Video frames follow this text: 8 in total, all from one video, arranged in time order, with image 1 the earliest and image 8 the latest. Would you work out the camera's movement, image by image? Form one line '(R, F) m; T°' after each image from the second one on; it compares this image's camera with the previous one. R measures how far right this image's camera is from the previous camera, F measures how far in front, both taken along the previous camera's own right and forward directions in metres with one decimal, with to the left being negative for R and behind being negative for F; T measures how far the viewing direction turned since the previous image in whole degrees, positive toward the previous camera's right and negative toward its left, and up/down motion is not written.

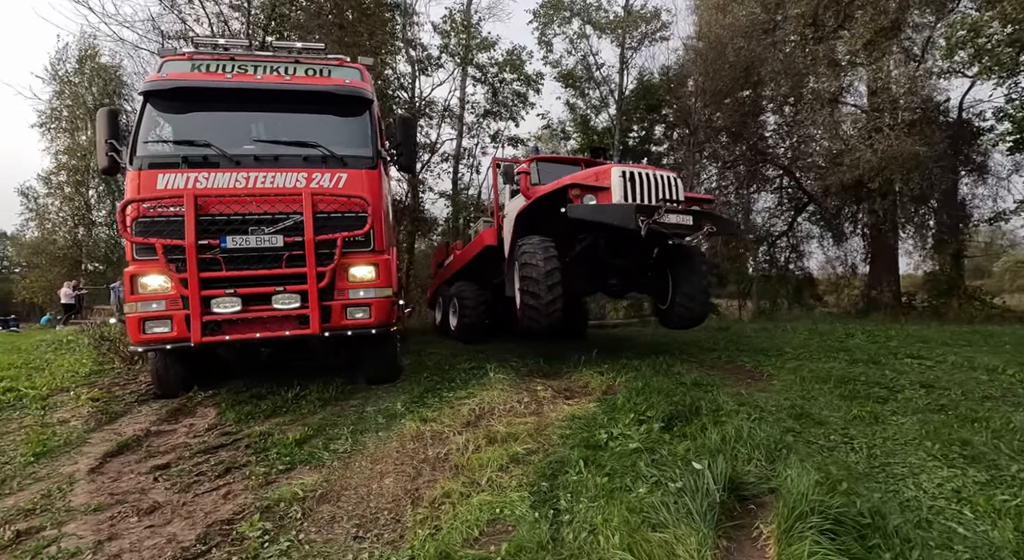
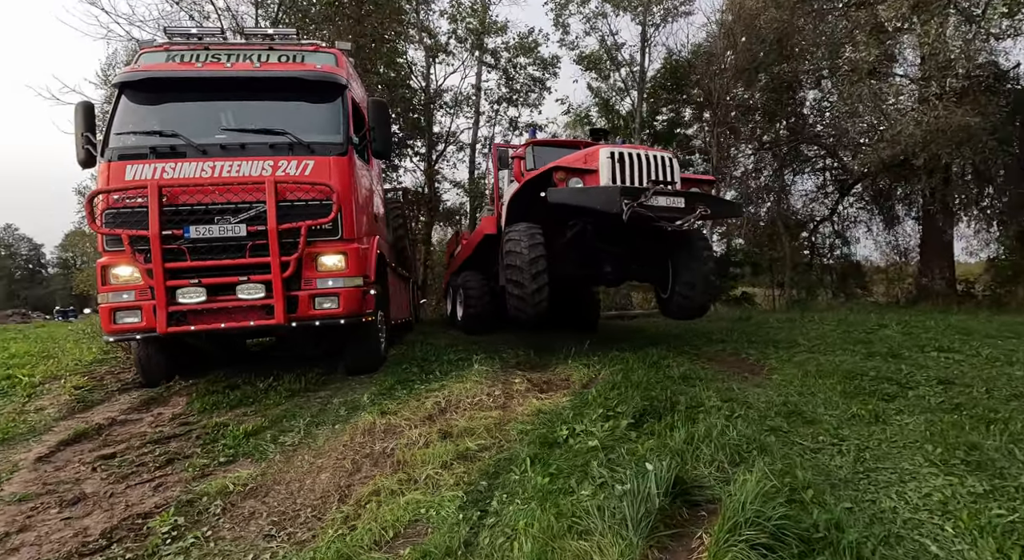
(+0.6, +0.2) m; -5°
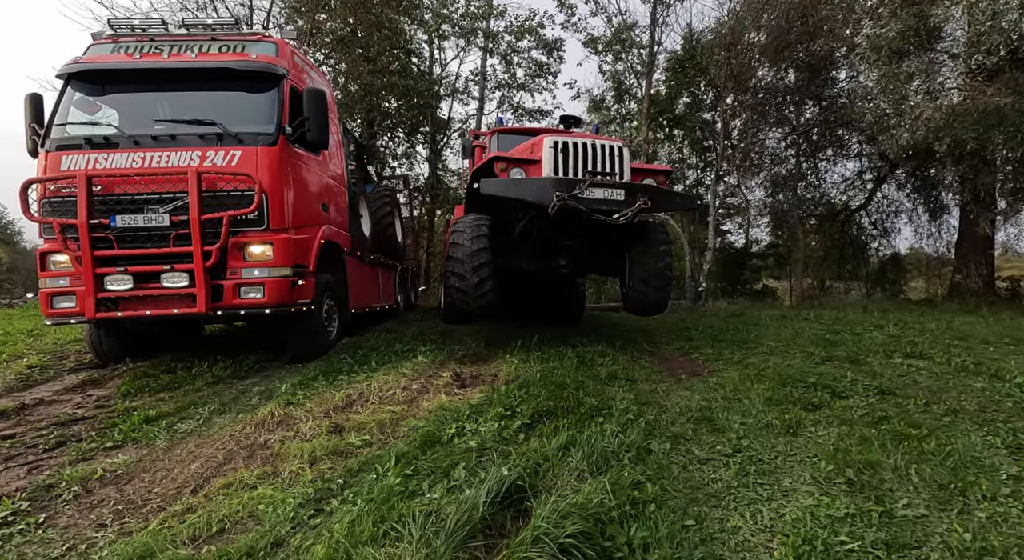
(+1.0, +0.1) m; -4°
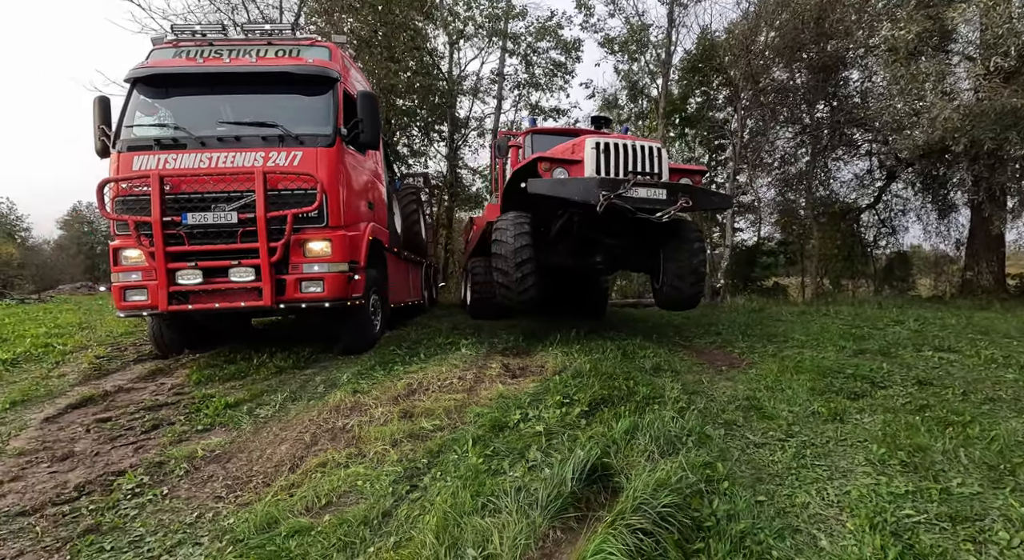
(-0.4, -0.2) m; 0°
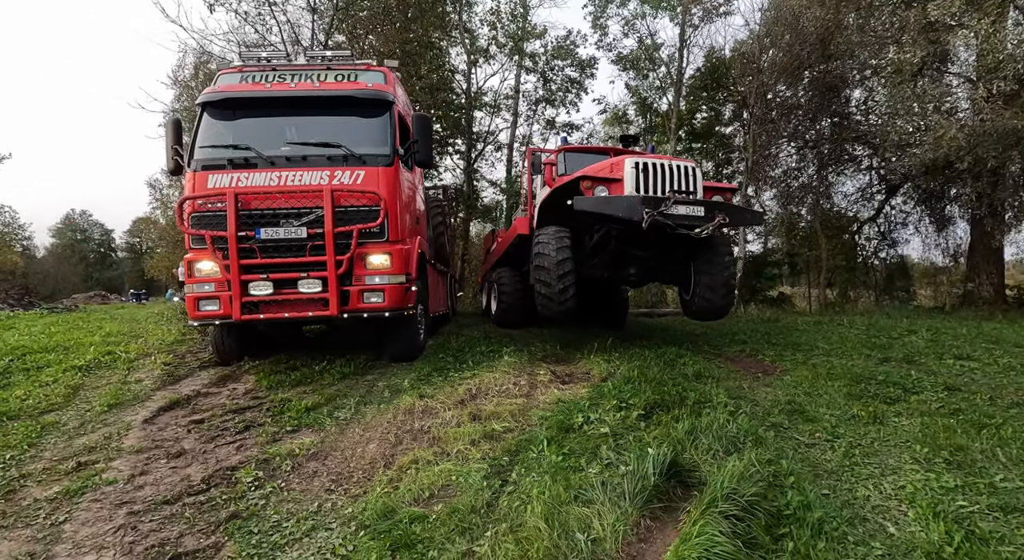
(-0.5, -0.3) m; 0°
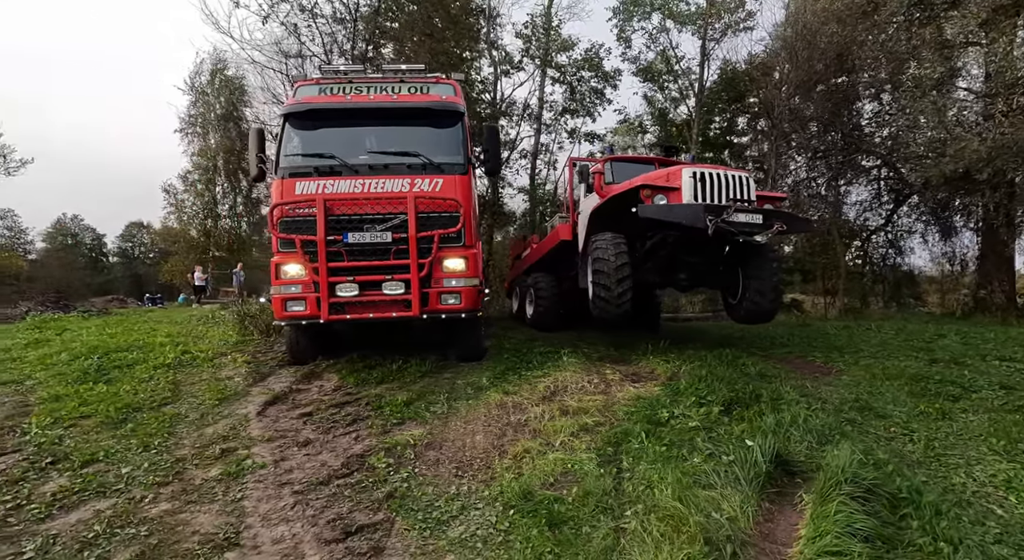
(-0.8, -0.2) m; 0°
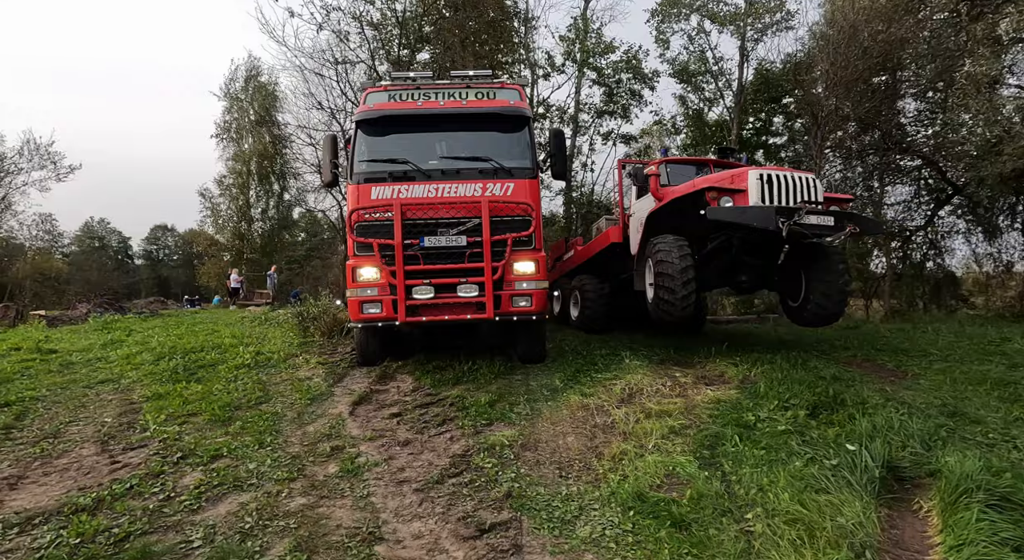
(-0.5, 0.0) m; -2°
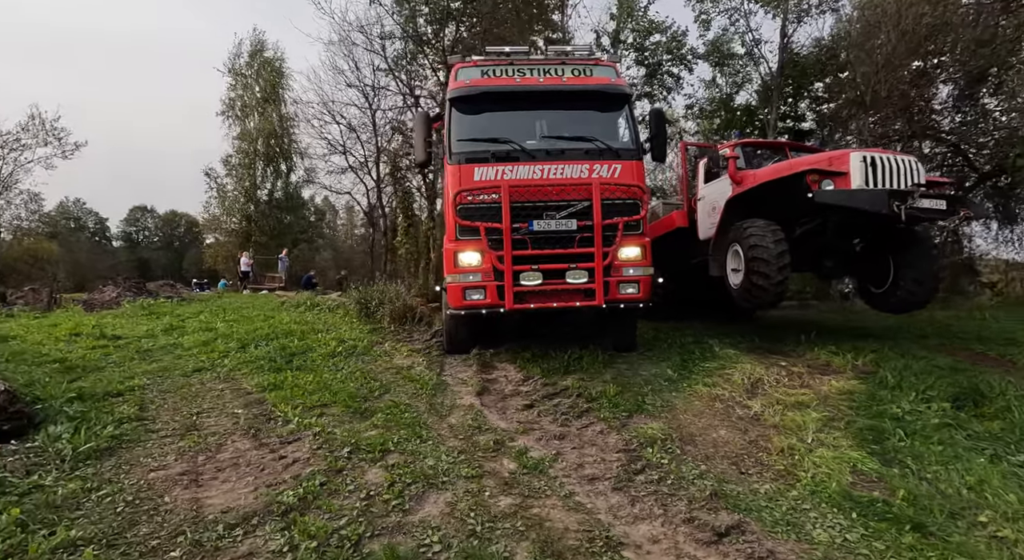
(-1.1, +0.2) m; +1°
